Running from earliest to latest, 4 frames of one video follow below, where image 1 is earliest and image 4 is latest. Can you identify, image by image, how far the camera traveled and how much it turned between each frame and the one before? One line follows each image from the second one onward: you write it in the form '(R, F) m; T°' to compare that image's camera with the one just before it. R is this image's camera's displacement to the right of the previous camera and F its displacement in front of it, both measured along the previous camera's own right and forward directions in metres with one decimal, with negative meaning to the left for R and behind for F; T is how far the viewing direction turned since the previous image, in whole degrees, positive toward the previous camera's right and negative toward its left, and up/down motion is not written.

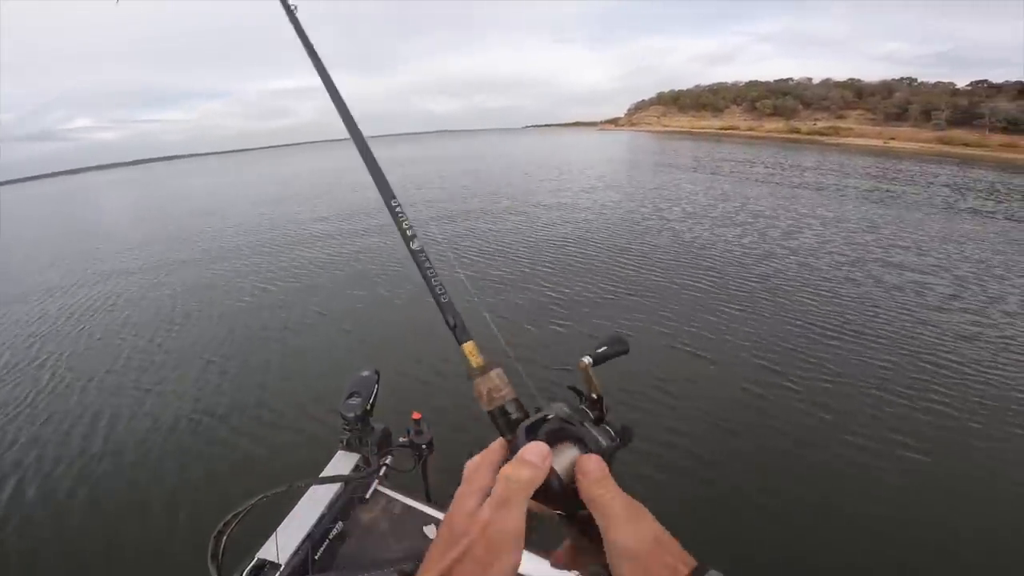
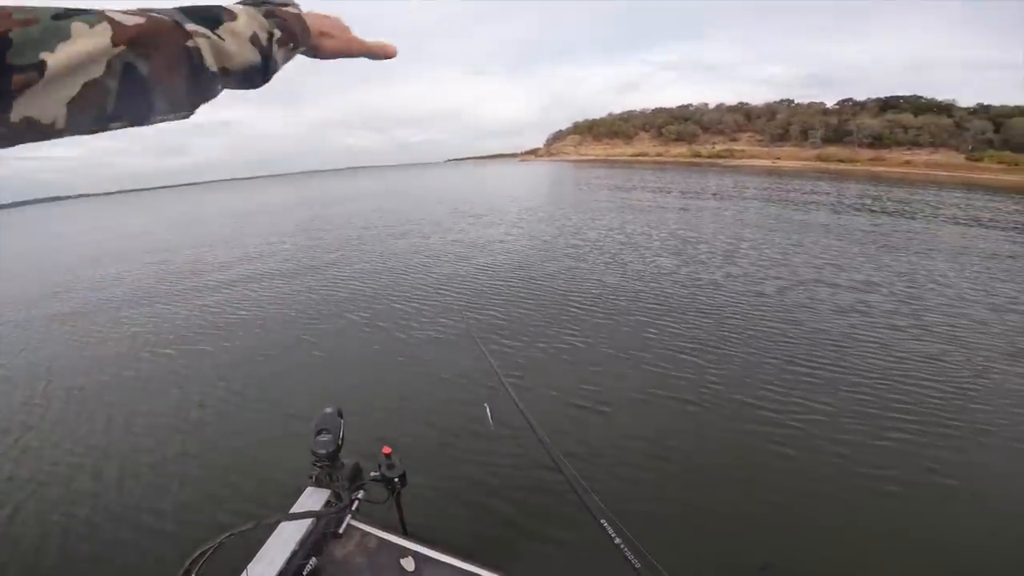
(-1.3, -0.7) m; +7°
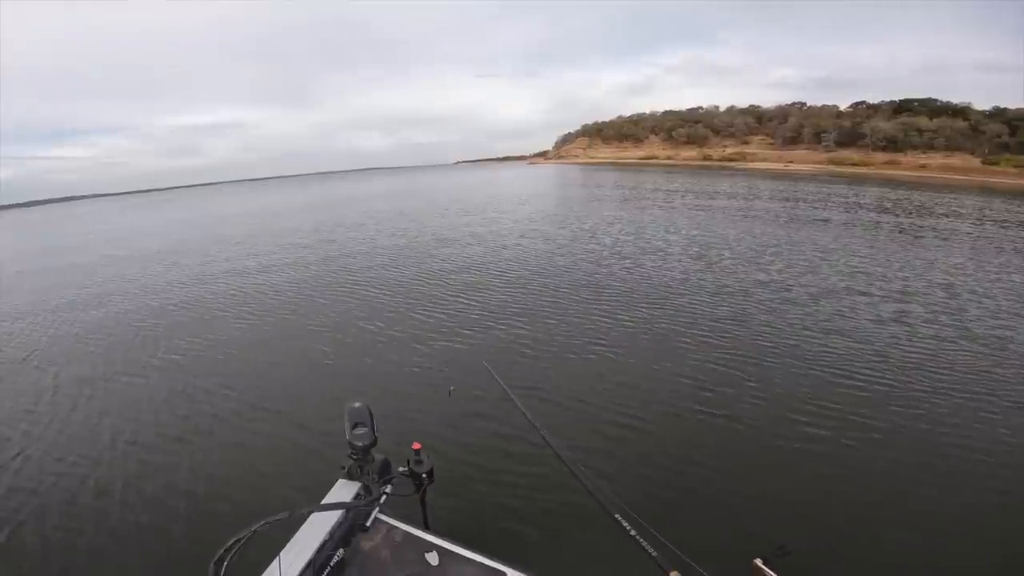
(-0.7, -0.8) m; -1°
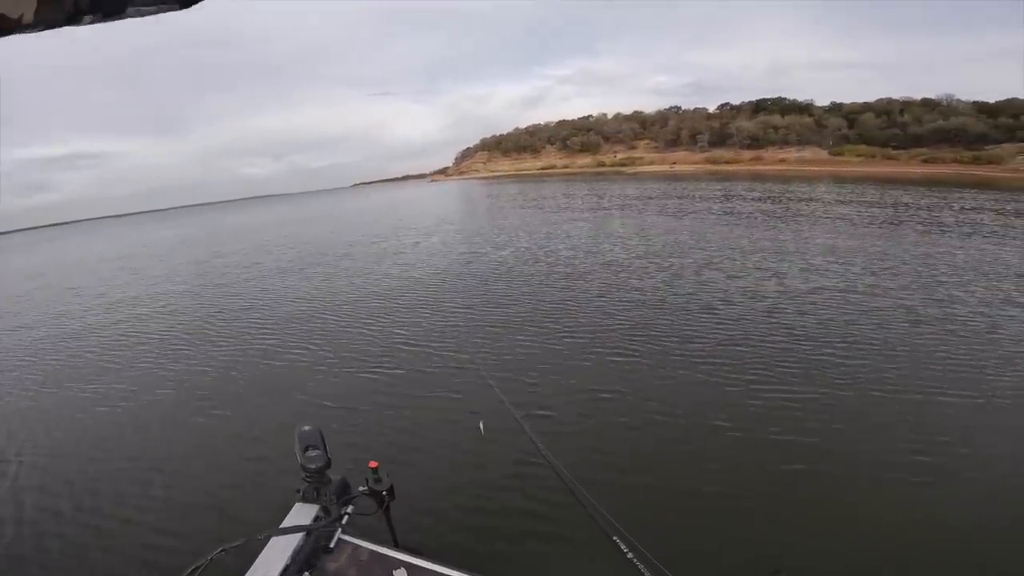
(-1.5, -0.2) m; +9°
